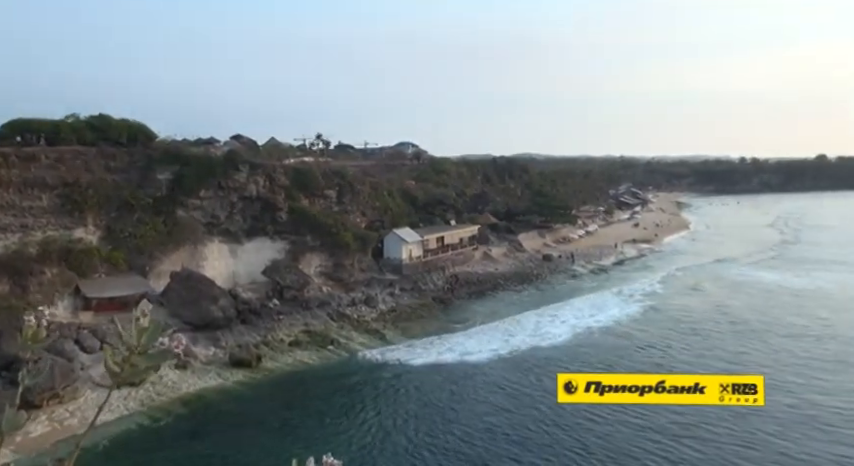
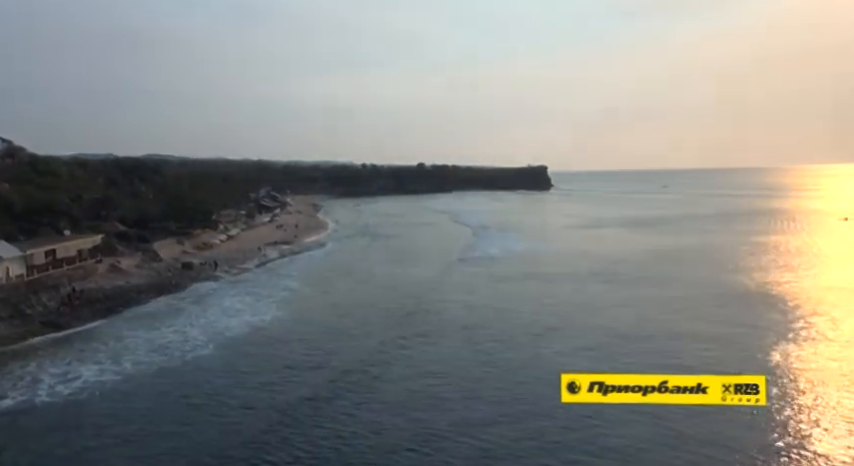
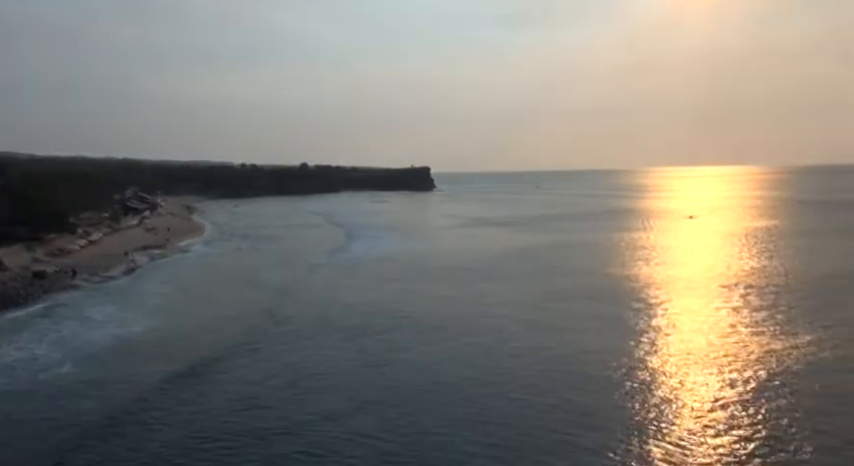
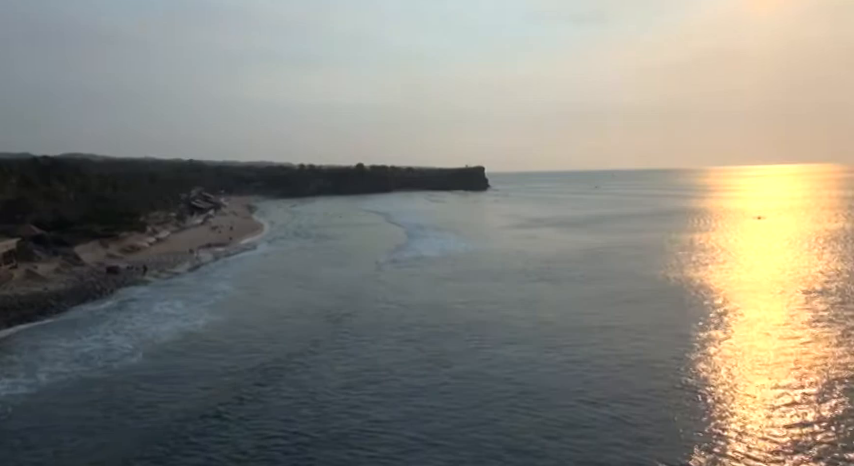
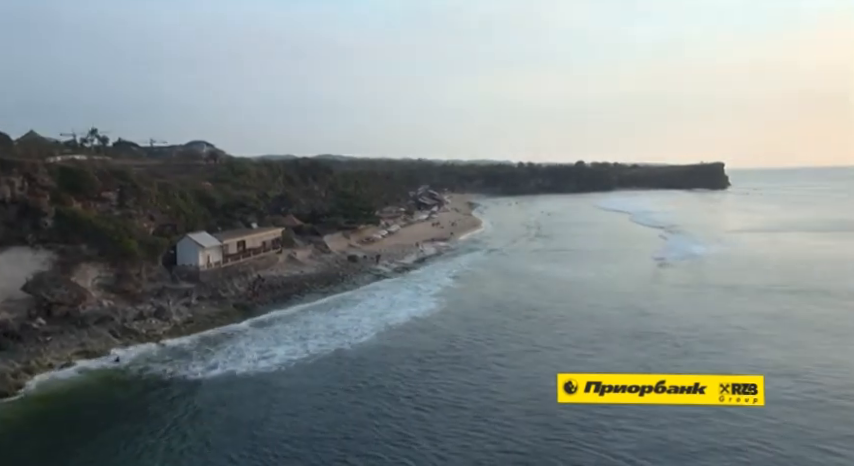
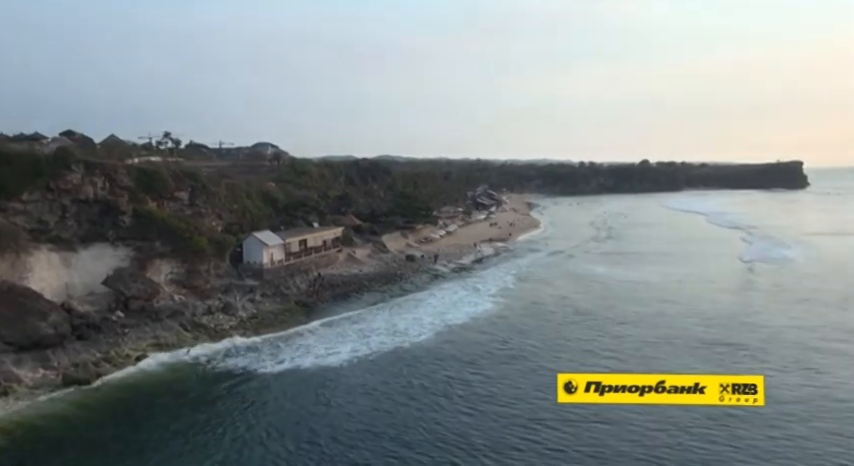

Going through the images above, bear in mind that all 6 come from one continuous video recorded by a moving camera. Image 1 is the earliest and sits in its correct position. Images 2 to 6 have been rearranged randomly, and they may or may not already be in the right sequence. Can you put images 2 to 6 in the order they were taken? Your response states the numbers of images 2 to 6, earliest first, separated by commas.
6, 5, 2, 4, 3
